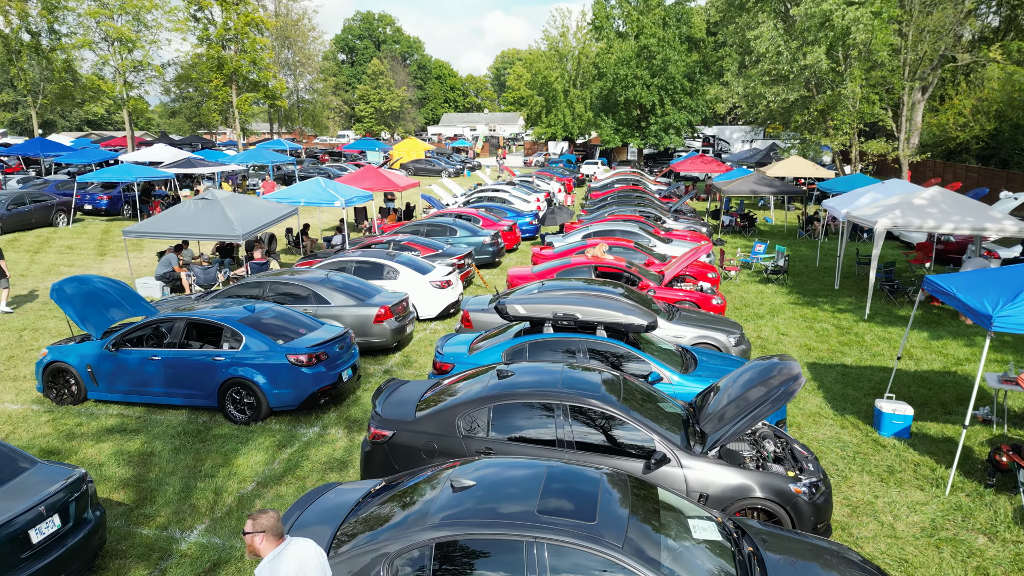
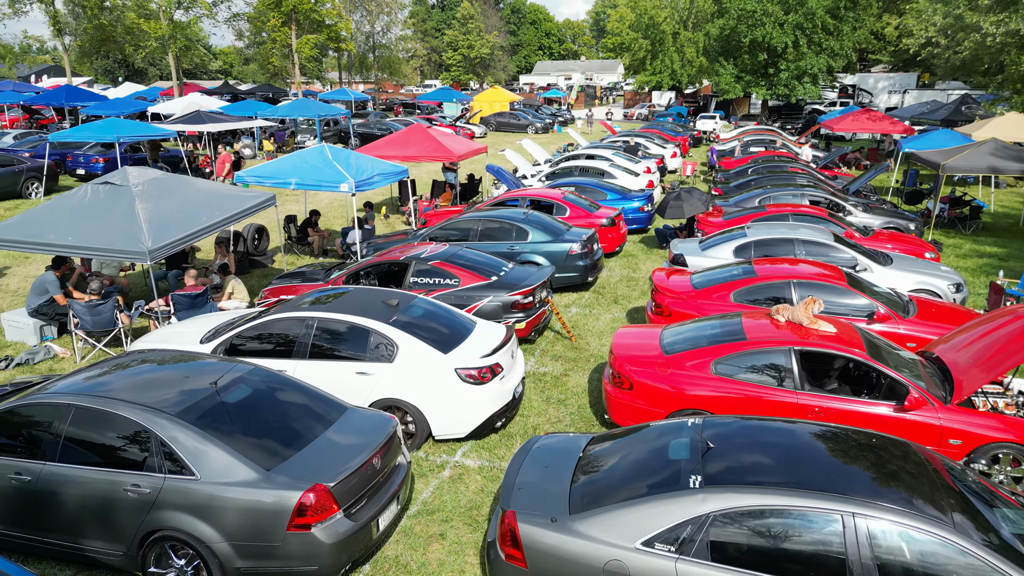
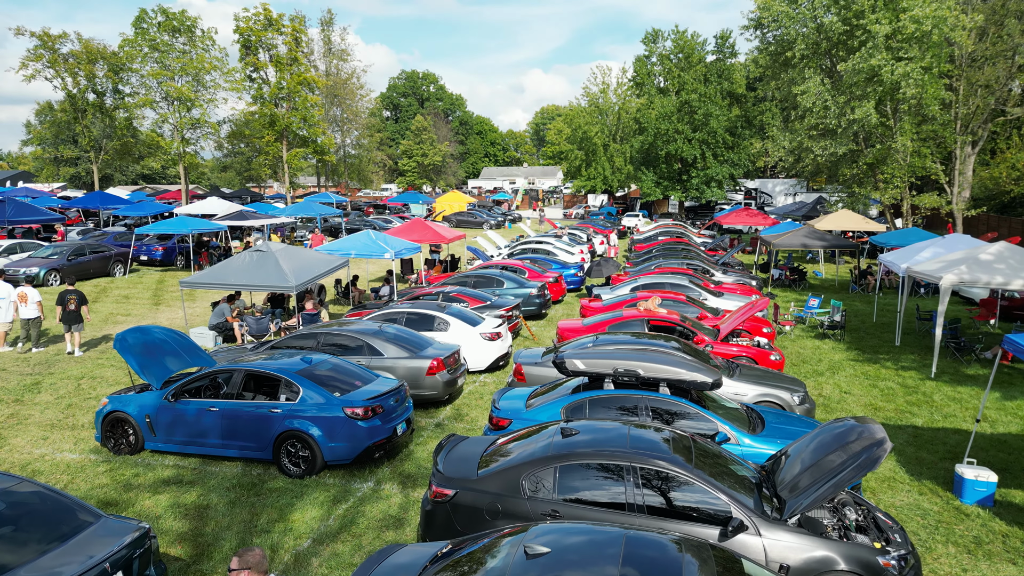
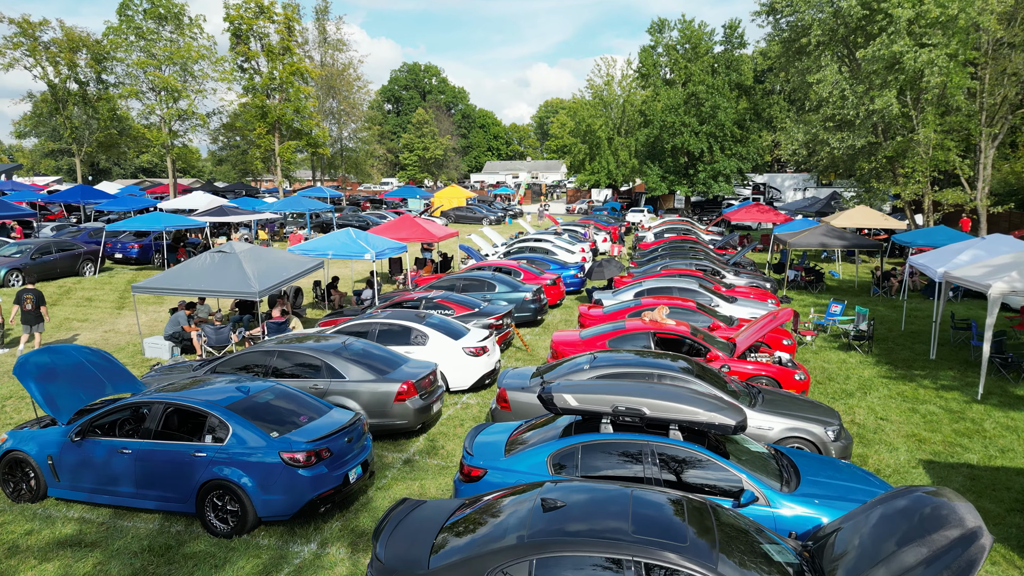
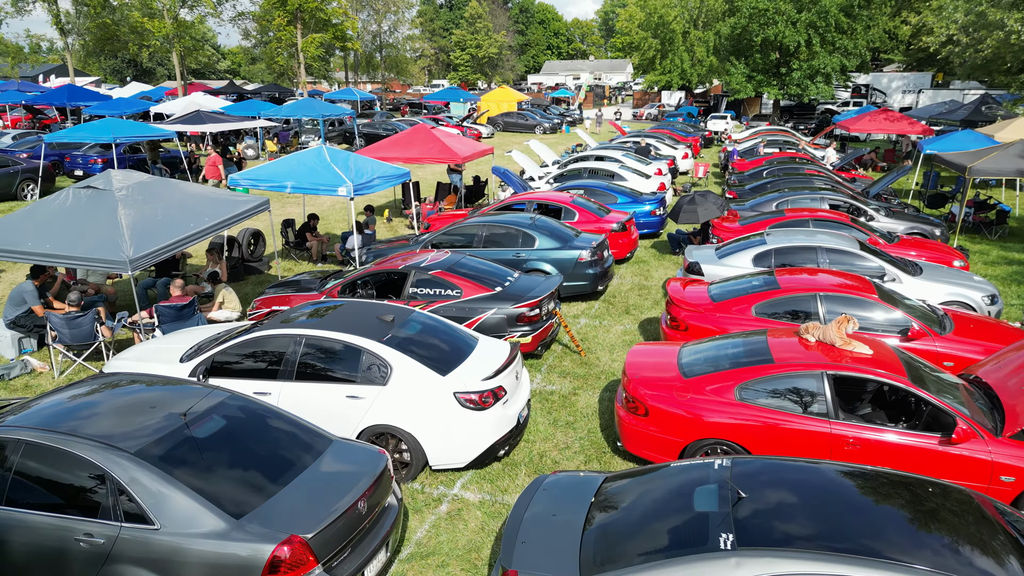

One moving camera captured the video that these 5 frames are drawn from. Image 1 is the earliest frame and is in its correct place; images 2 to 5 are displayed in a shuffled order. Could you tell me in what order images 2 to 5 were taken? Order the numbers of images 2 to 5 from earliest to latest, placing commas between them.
3, 4, 2, 5
